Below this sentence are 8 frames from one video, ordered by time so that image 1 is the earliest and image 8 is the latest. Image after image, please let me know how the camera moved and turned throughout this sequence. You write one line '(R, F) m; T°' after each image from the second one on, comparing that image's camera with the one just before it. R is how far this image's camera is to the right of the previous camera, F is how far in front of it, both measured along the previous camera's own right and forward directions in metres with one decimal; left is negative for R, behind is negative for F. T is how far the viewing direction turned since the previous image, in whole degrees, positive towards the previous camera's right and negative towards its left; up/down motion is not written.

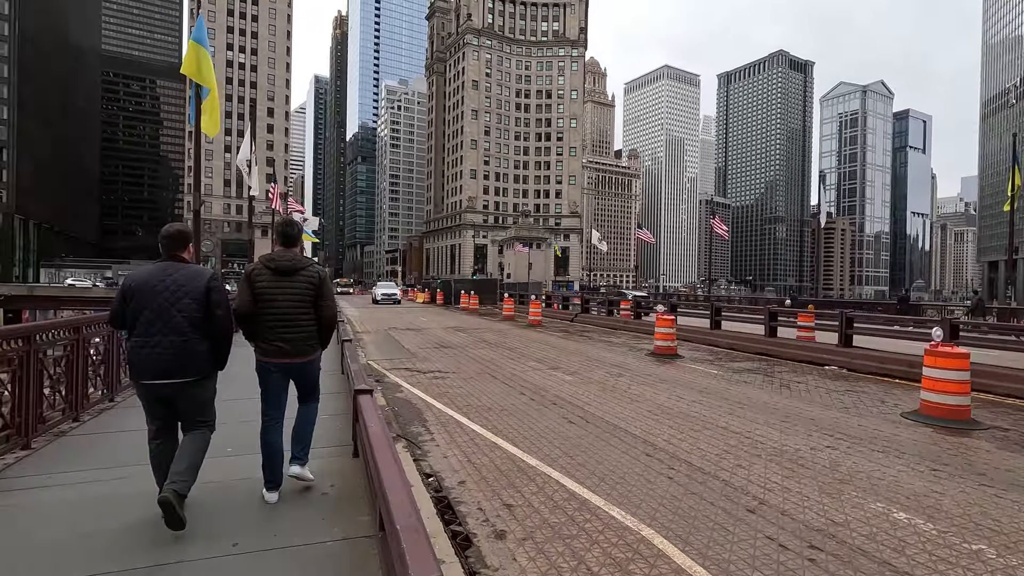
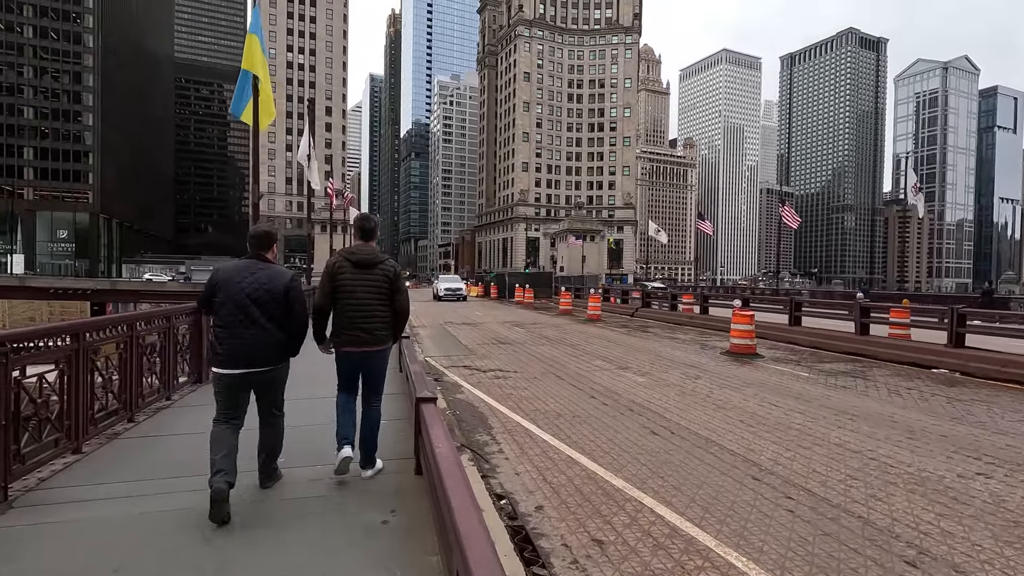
(-0.3, +0.7) m; -5°
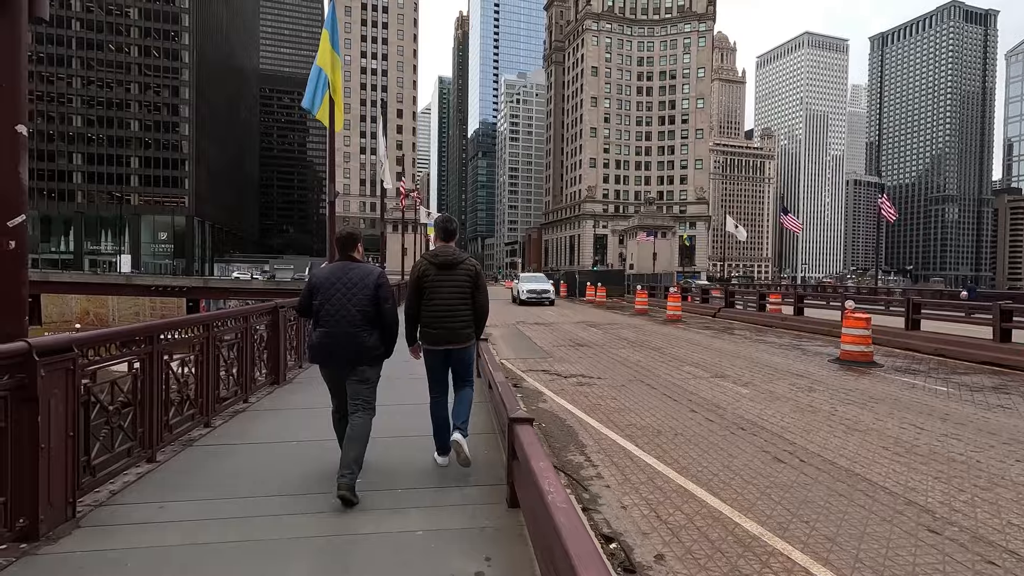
(-0.3, +0.7) m; -7°
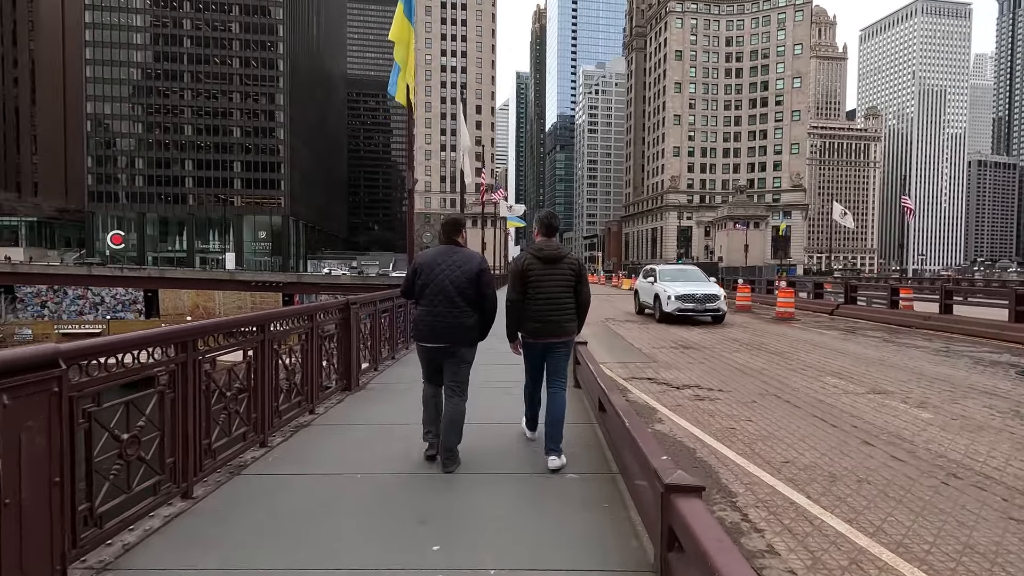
(-0.3, +1.3) m; -8°
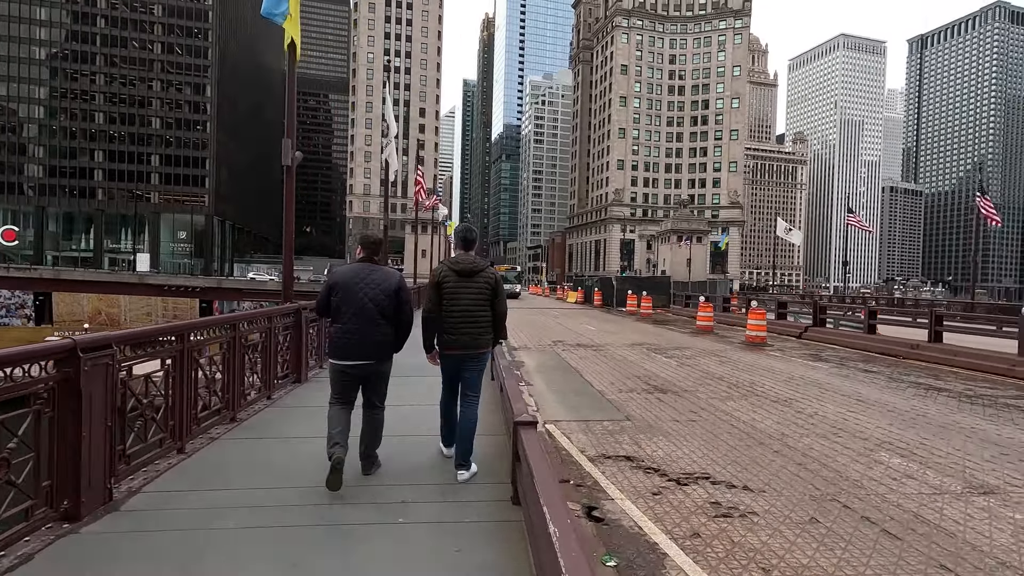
(+0.4, +3.1) m; +6°
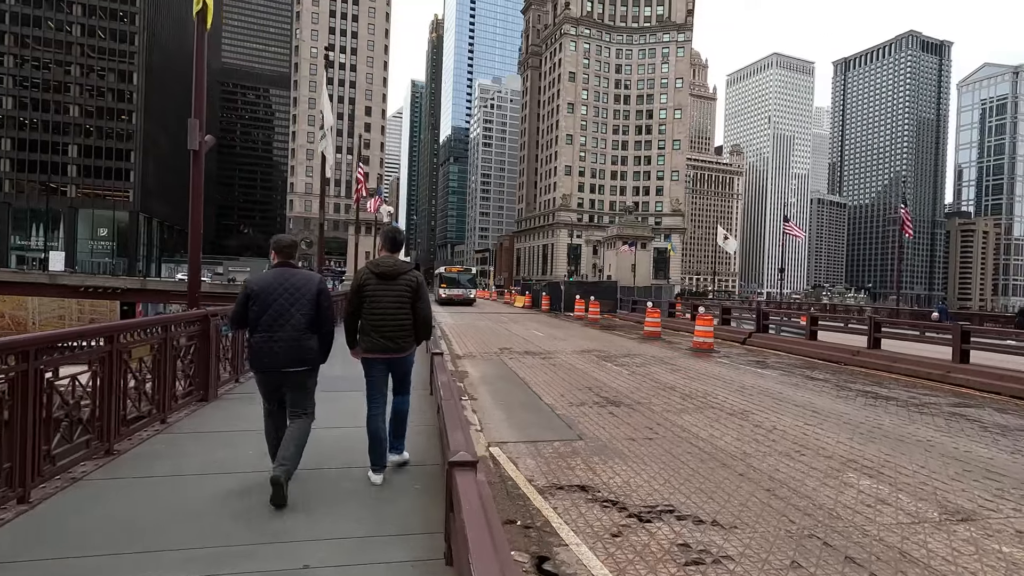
(+0.1, +0.7) m; +6°
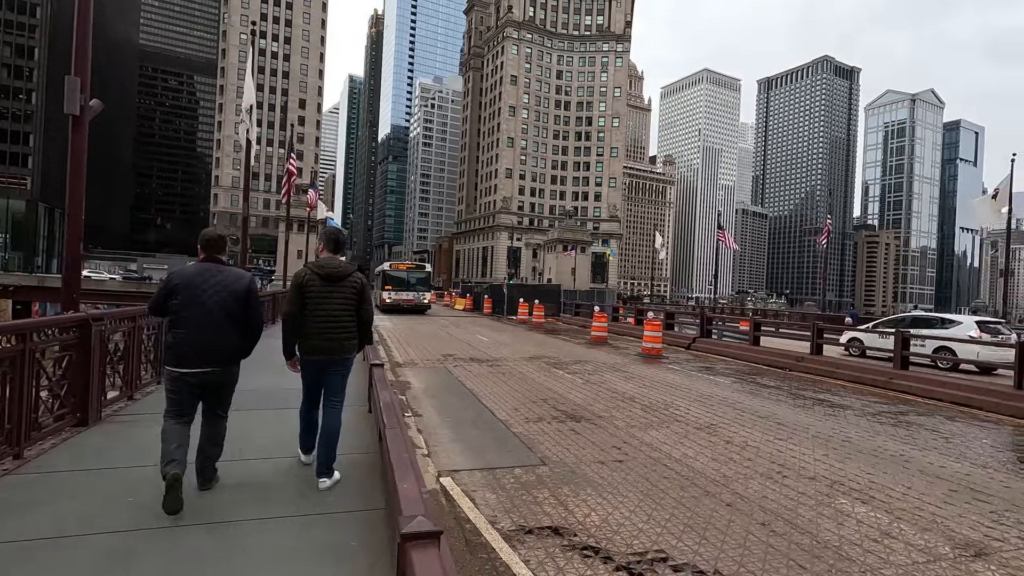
(-0.2, +0.9) m; +7°
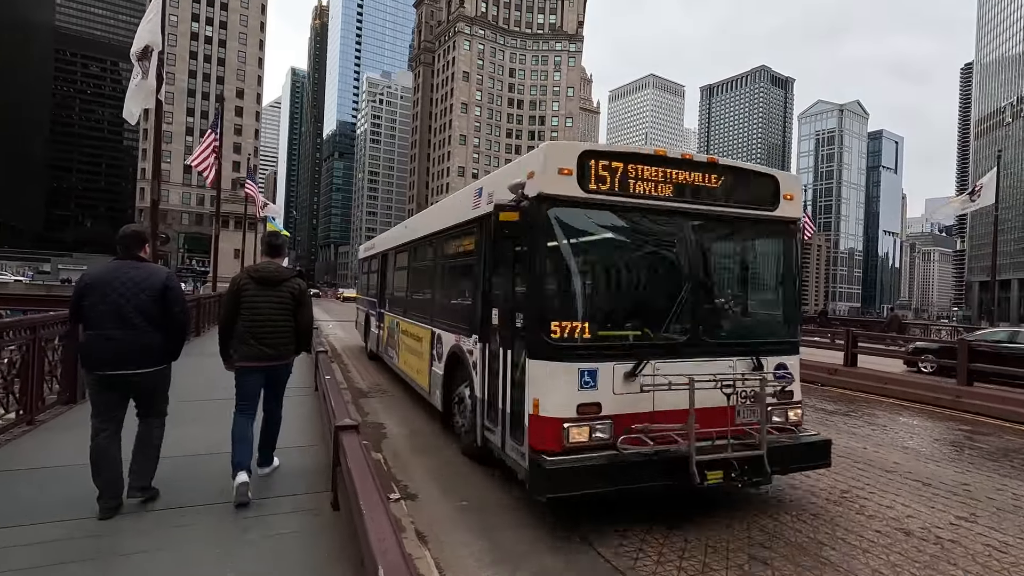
(-0.9, +2.7) m; +5°
